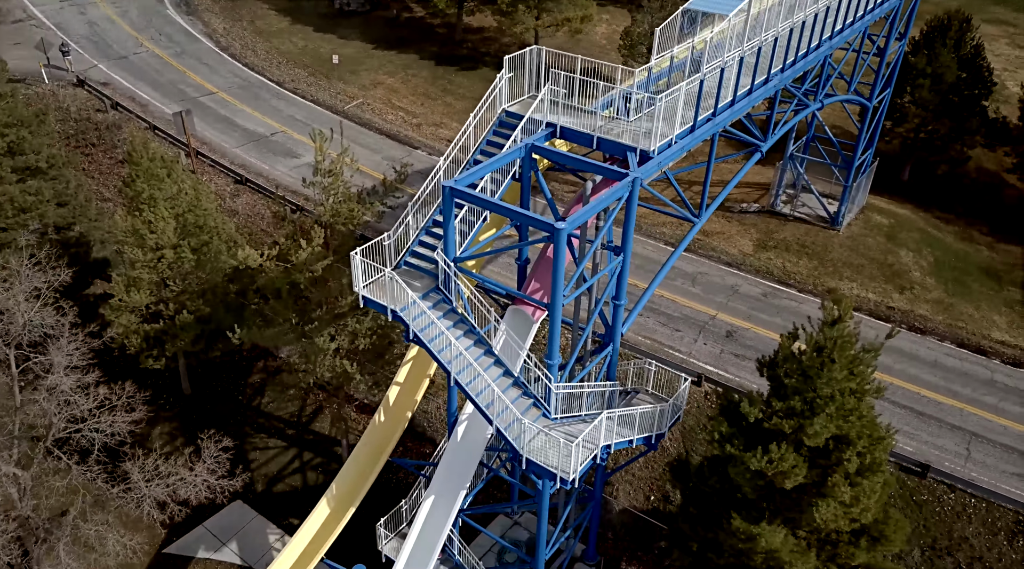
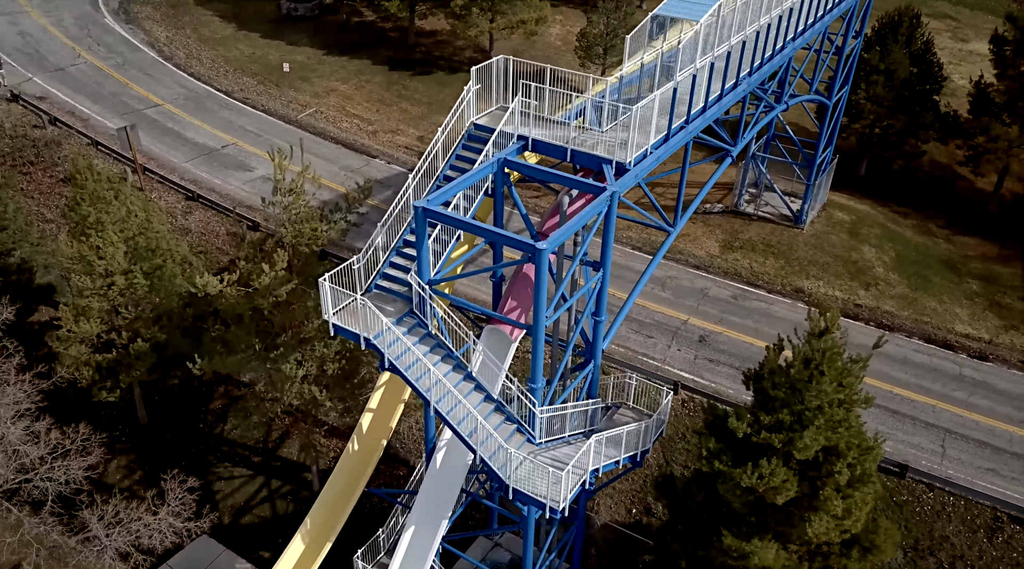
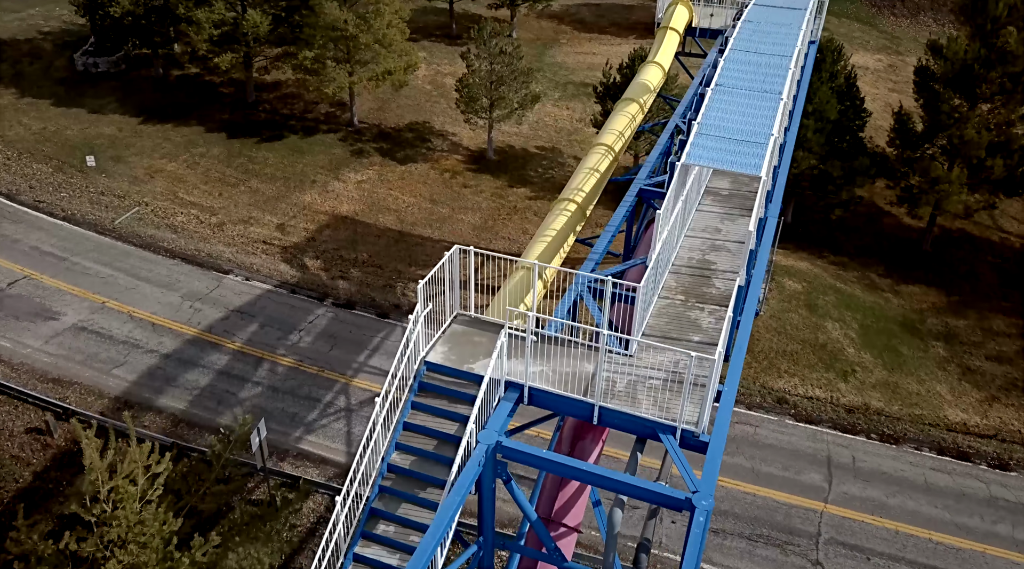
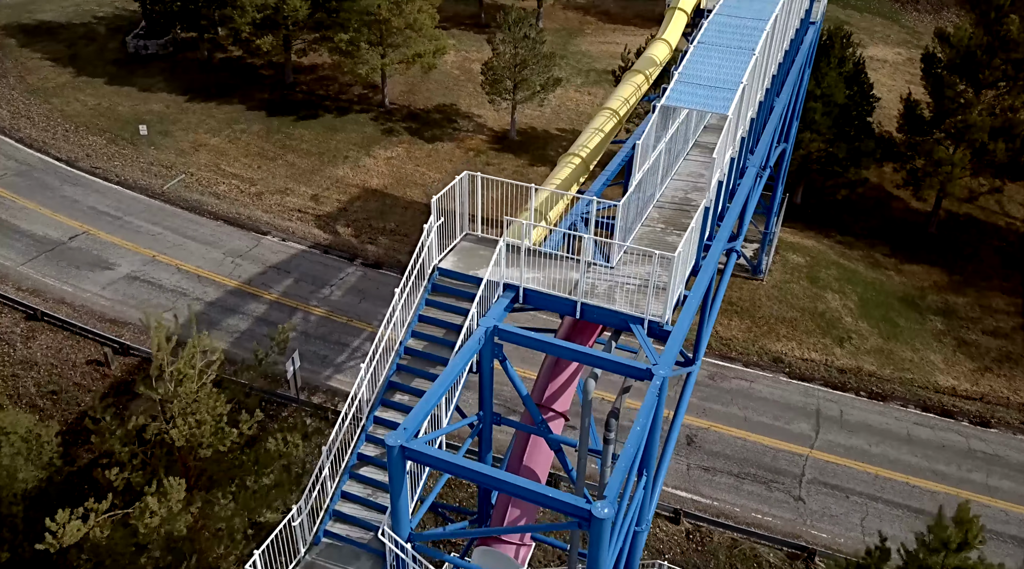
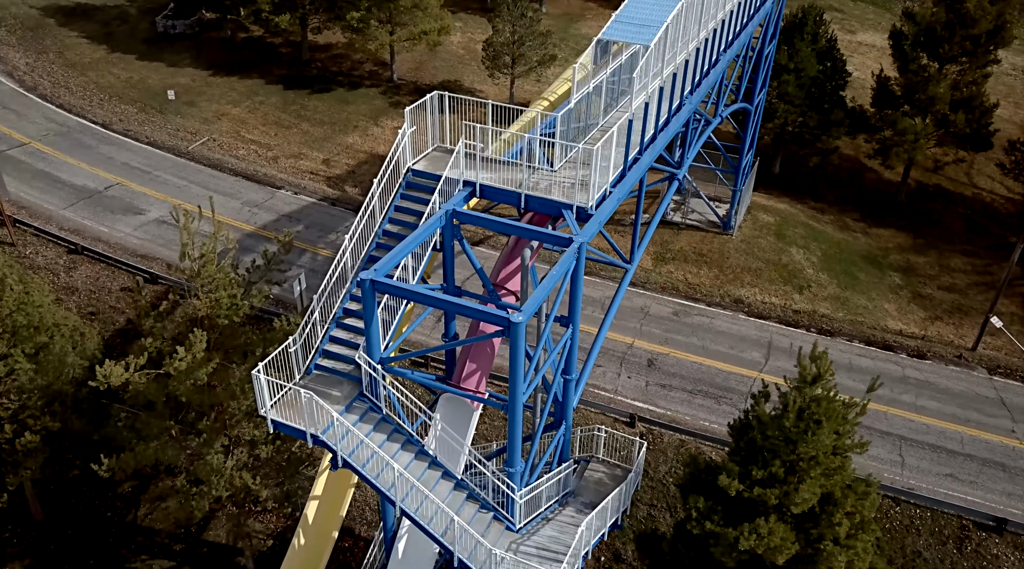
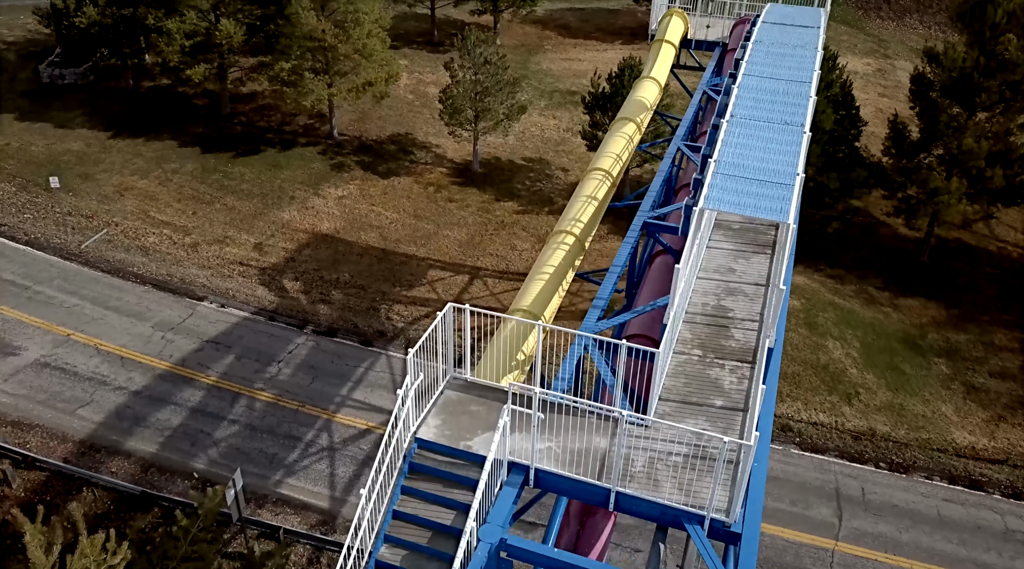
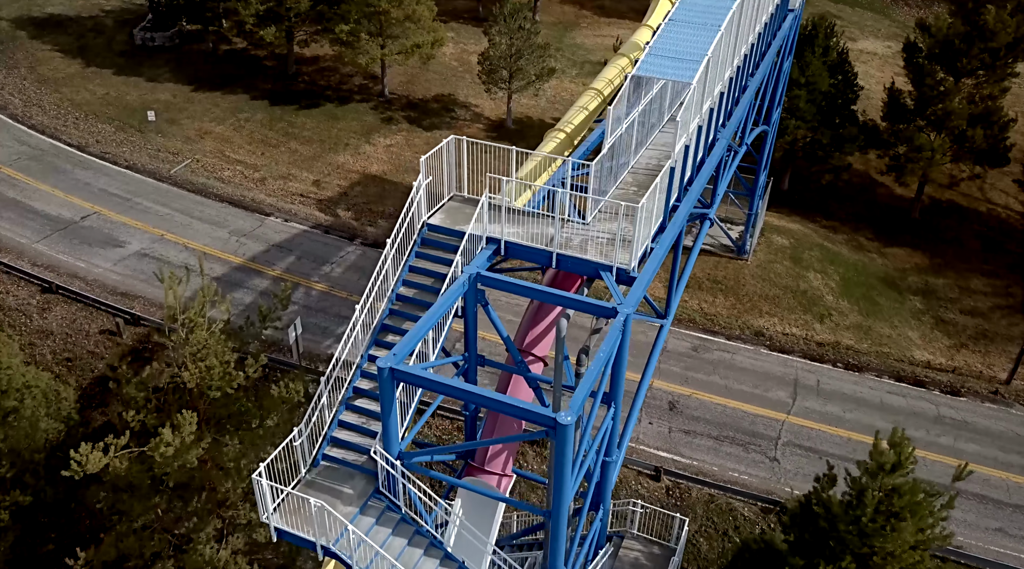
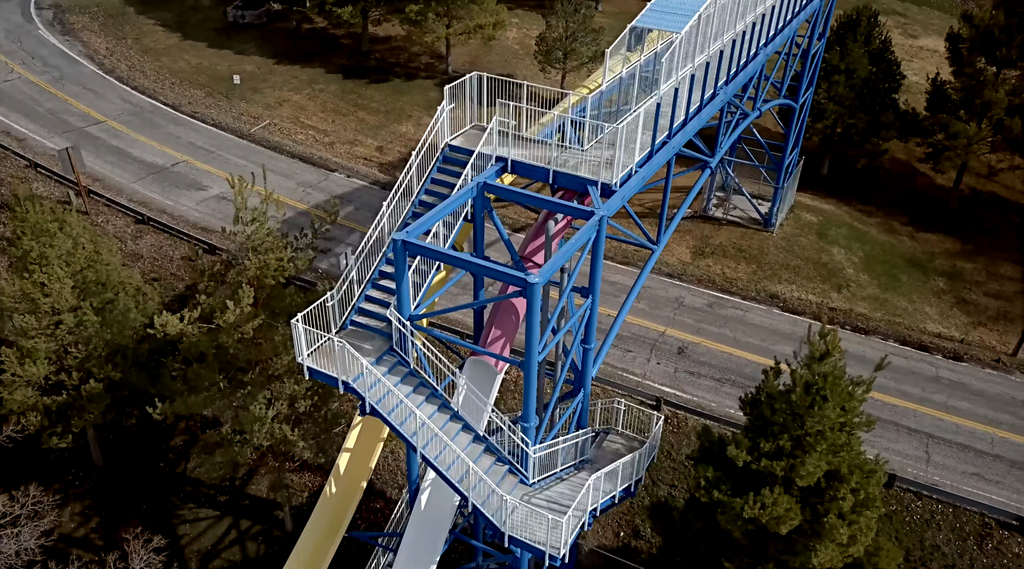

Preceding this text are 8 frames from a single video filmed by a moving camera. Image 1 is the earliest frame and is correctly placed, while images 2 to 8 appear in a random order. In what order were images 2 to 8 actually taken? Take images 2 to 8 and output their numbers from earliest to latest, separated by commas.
2, 8, 5, 7, 4, 3, 6
